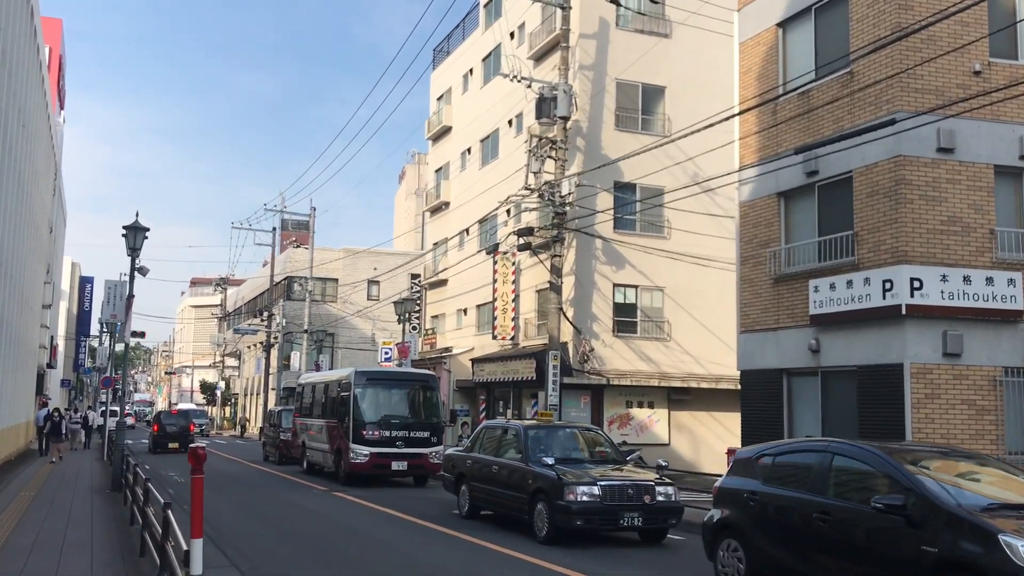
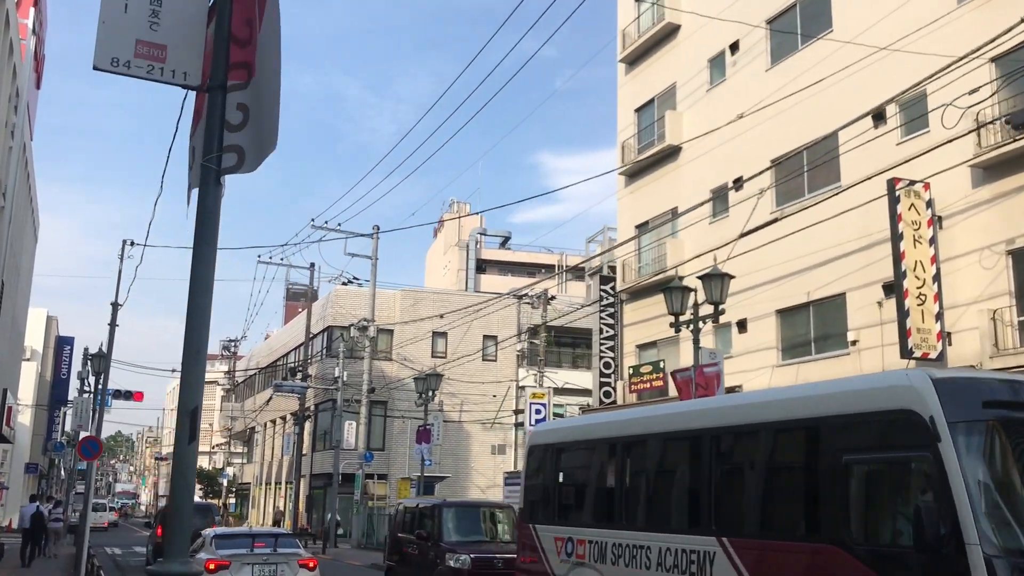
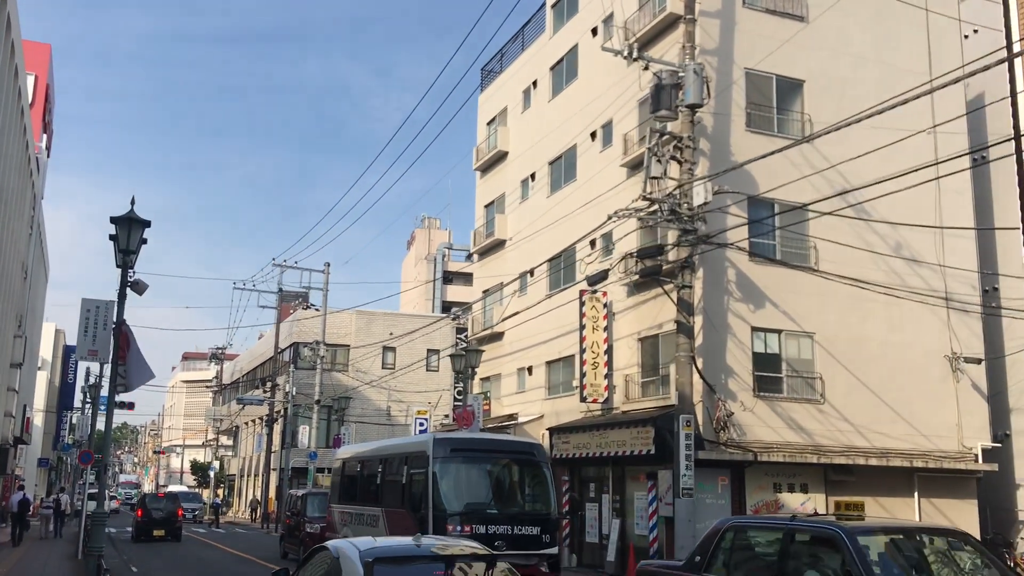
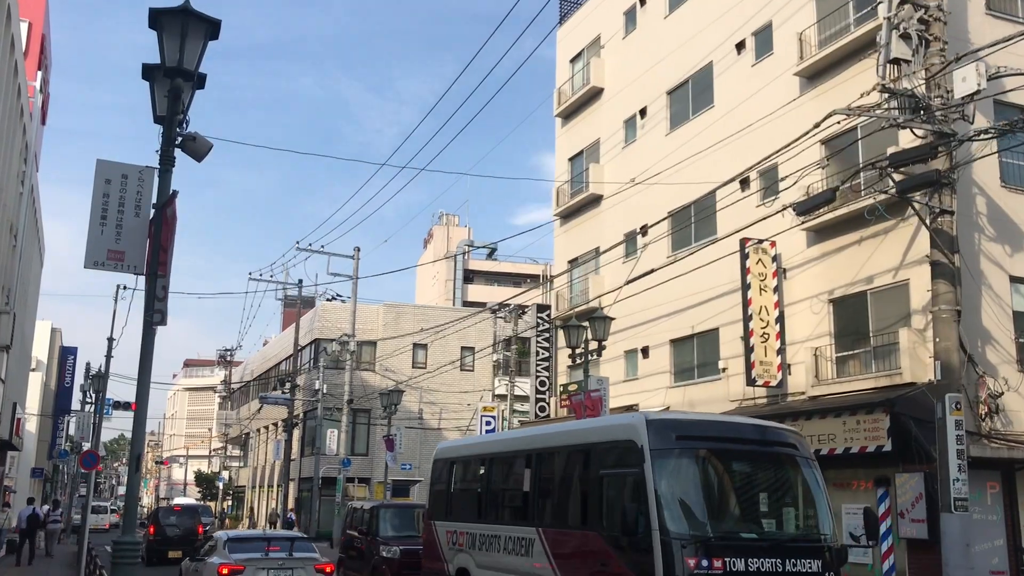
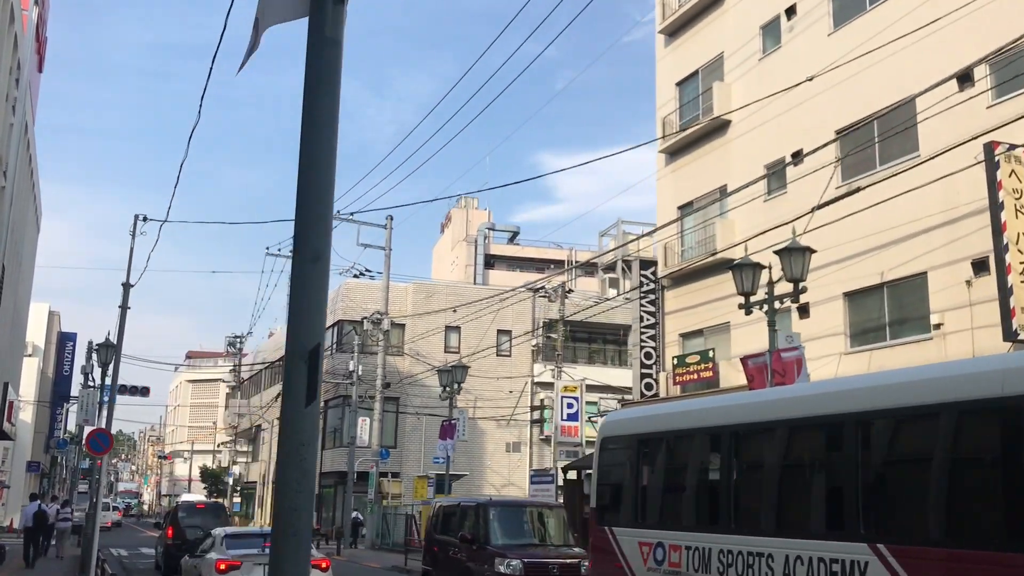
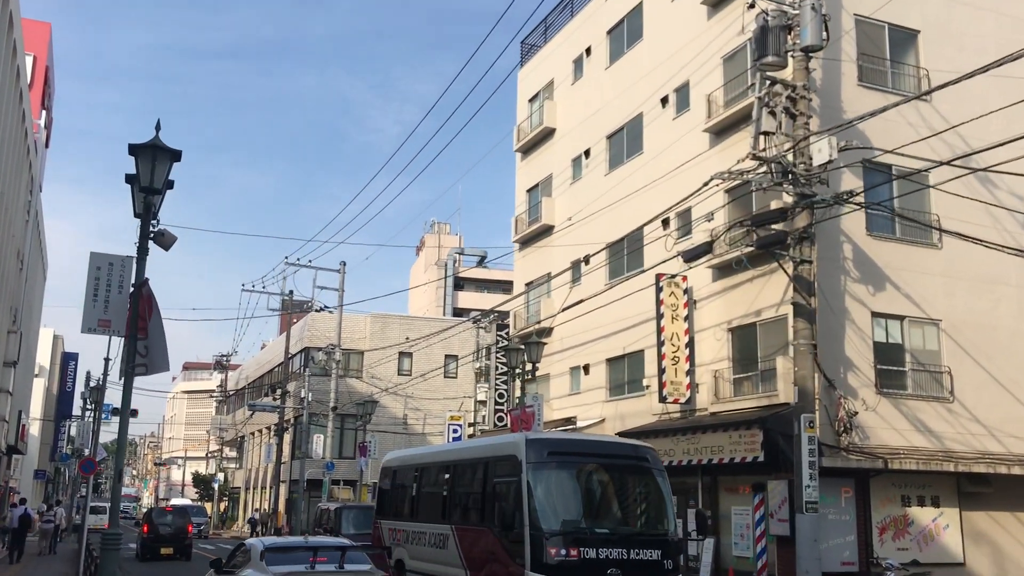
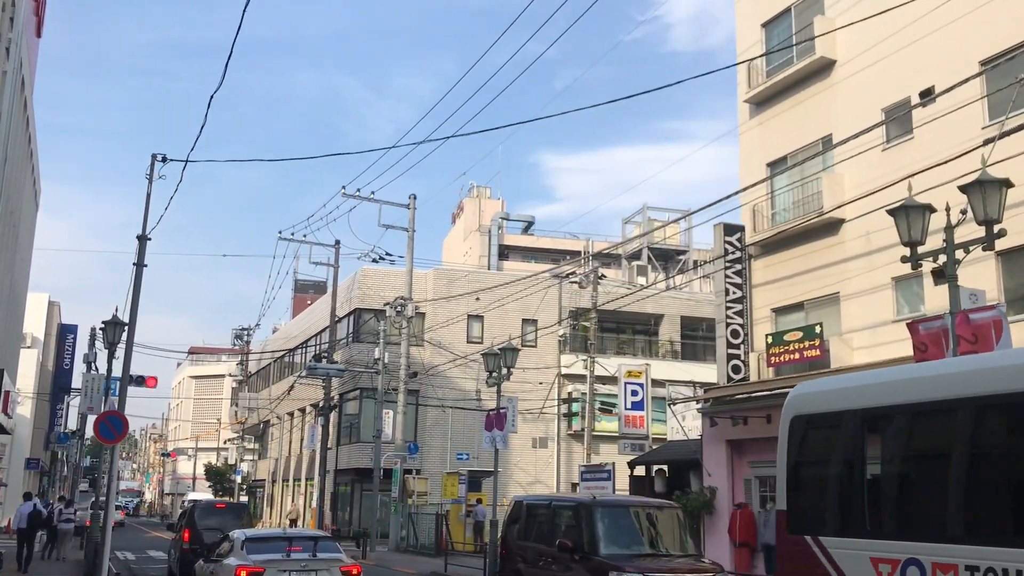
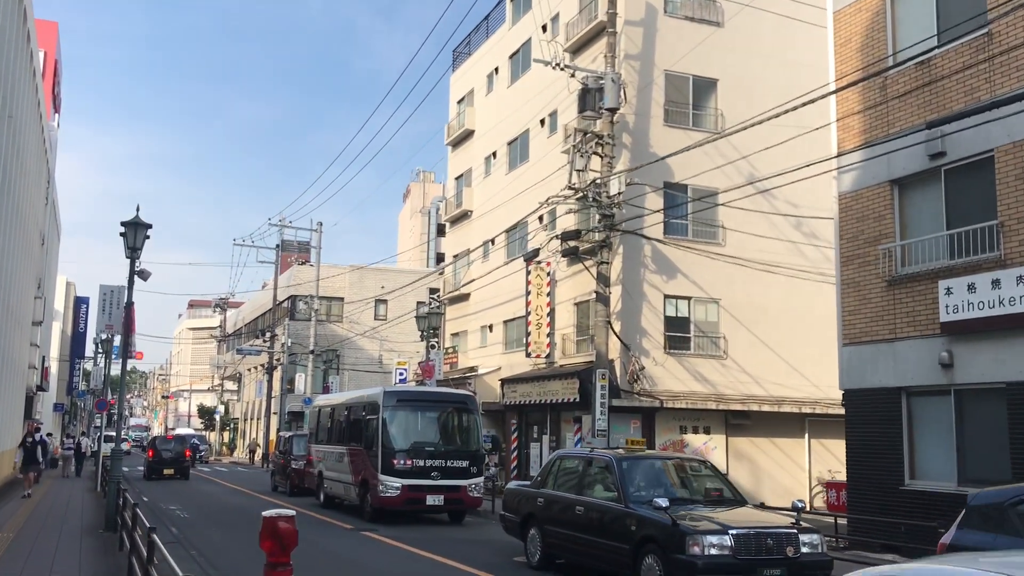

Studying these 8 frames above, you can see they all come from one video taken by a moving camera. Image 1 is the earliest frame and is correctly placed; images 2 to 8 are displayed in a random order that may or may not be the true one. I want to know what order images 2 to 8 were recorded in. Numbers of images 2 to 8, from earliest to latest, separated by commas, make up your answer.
8, 3, 6, 4, 2, 5, 7
